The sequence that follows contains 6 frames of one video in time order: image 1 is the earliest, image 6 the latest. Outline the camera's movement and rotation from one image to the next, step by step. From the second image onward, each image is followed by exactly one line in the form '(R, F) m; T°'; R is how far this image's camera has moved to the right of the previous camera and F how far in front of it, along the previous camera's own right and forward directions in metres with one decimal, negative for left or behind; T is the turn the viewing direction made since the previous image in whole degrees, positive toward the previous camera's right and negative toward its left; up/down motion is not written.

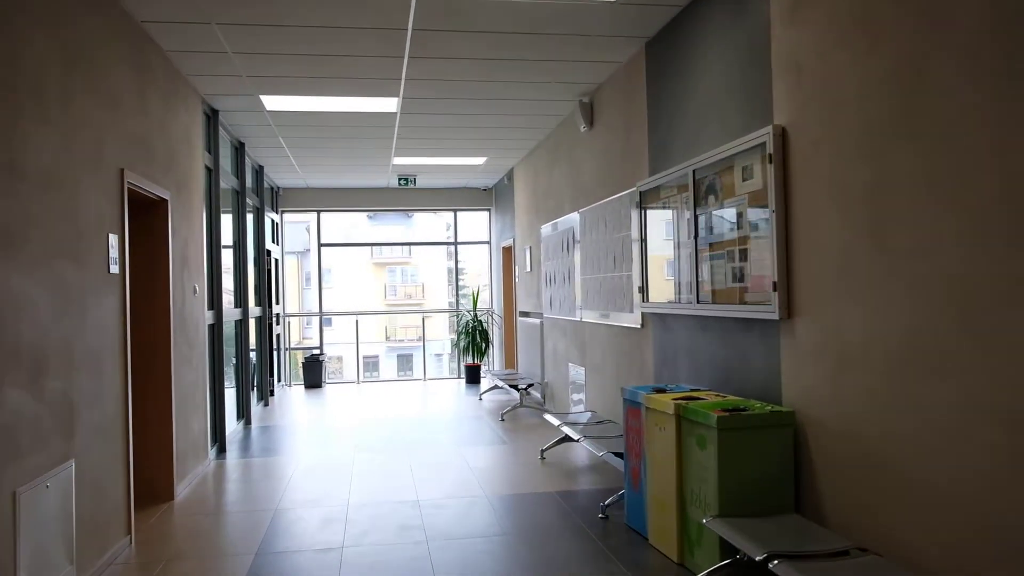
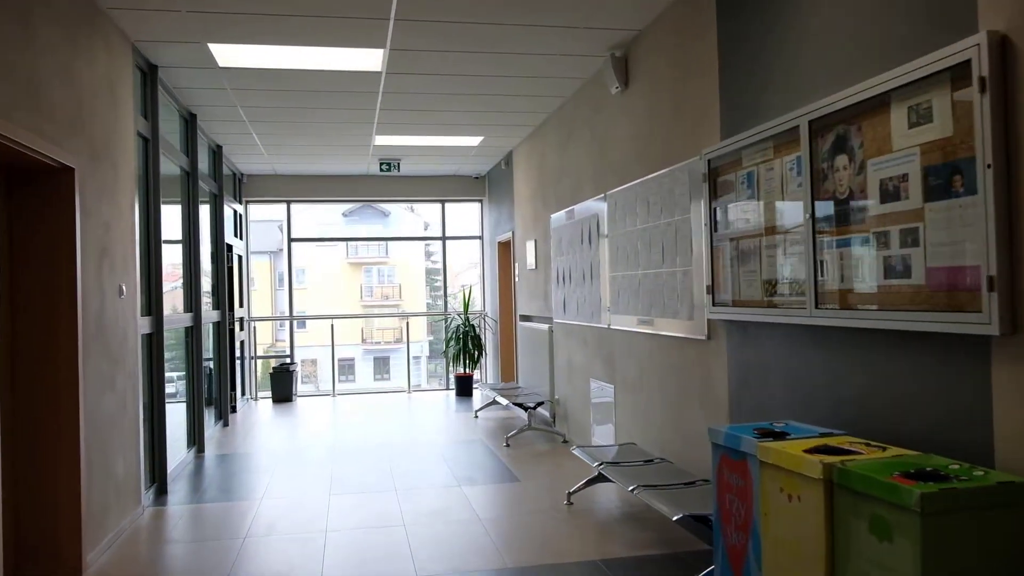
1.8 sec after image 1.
(-0.2, +1.2) m; +2°
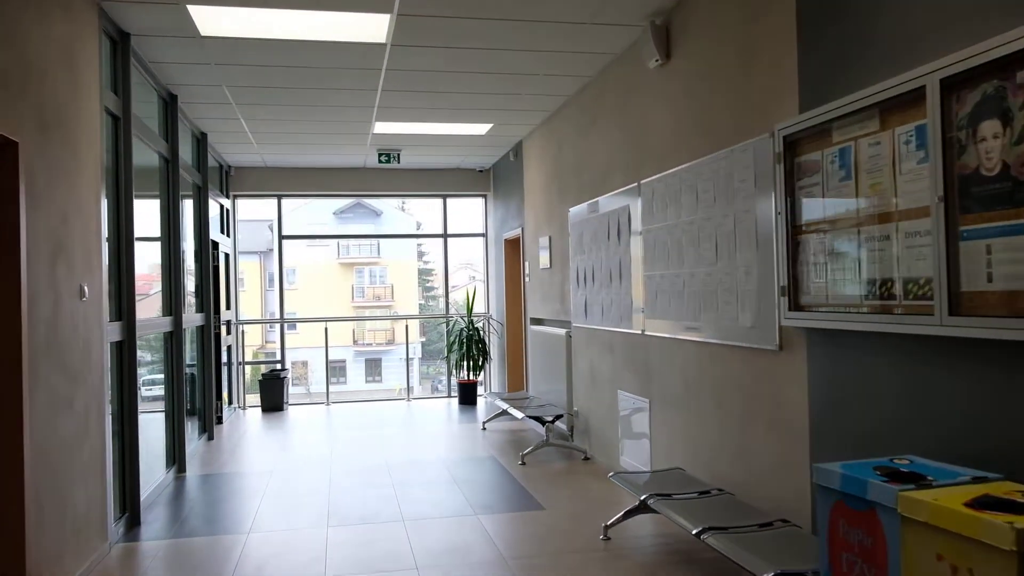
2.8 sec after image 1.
(-0.2, +0.6) m; +1°
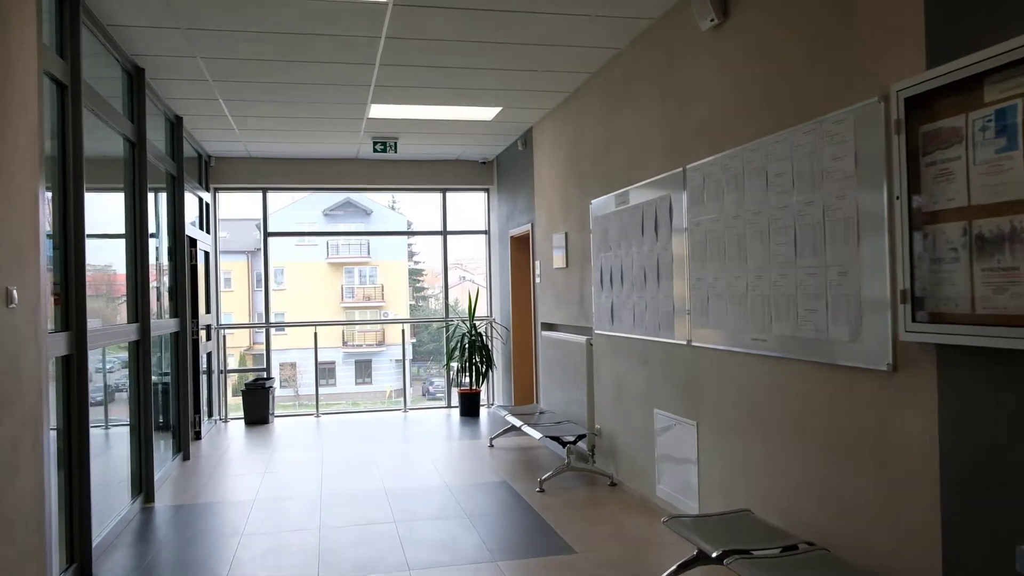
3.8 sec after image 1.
(-0.2, +0.7) m; +1°
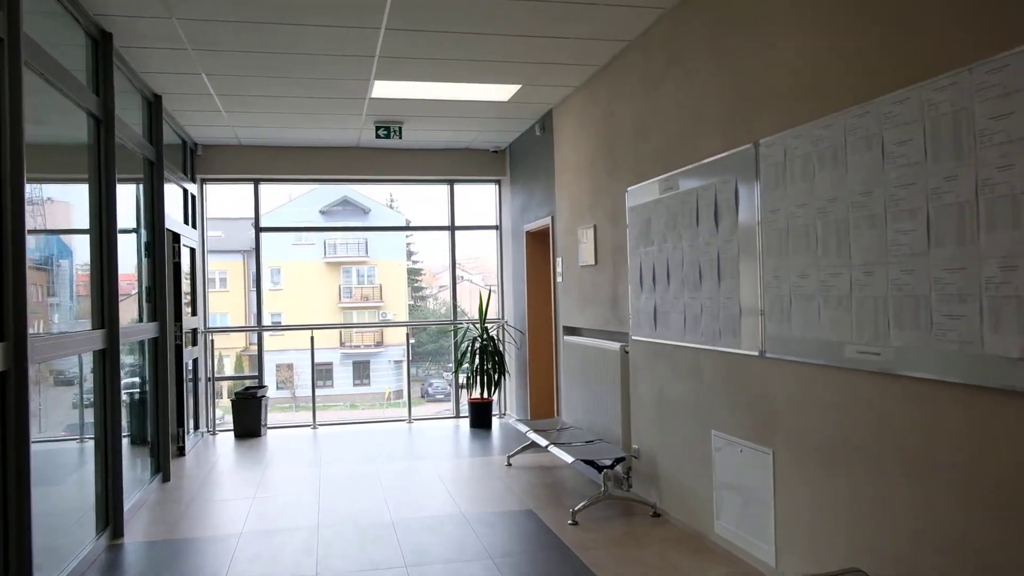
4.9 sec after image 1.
(-0.2, +0.7) m; 0°
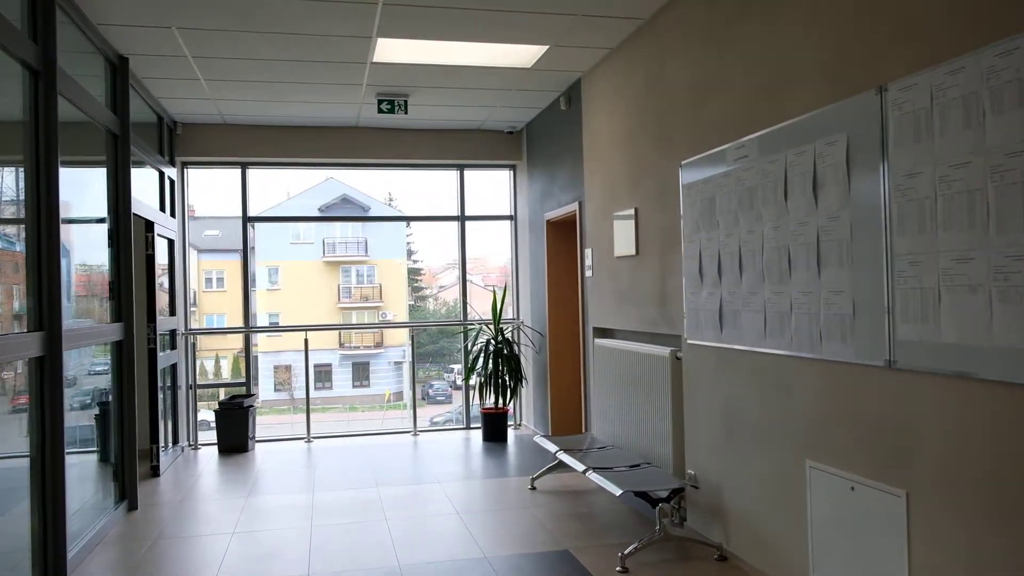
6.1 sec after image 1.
(-0.2, +0.8) m; 0°
